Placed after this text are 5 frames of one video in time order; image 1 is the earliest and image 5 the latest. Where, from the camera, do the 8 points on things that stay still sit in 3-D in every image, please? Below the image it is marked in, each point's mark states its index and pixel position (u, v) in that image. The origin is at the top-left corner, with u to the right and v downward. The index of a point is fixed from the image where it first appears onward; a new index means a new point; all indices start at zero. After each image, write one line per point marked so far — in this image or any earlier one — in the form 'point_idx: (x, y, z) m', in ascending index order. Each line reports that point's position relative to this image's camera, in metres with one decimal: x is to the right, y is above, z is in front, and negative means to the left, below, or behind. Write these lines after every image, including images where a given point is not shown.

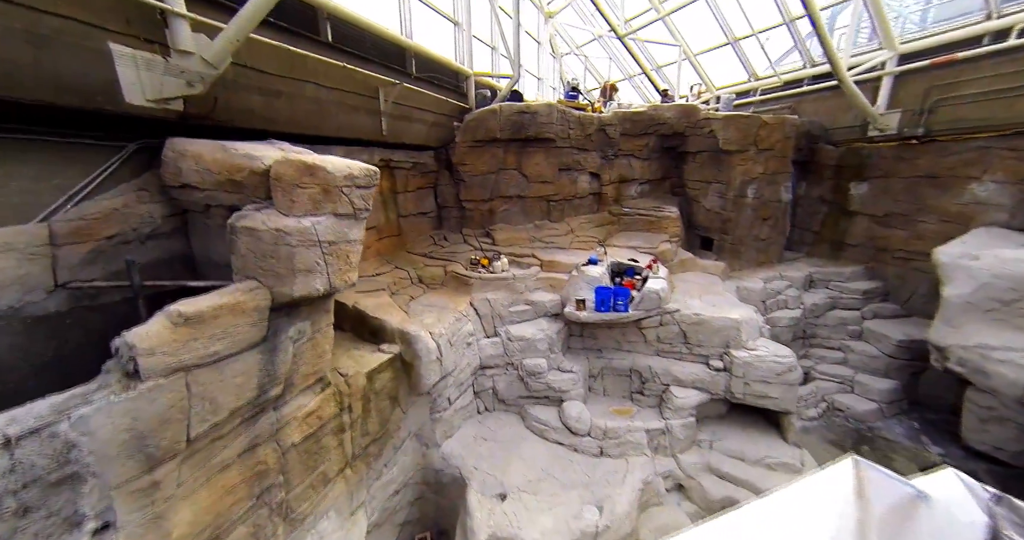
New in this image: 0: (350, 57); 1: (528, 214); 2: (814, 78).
0: (-2.0, +2.7, +4.7) m
1: (+0.3, +1.1, +7.1) m
2: (+6.5, +4.1, +7.8) m
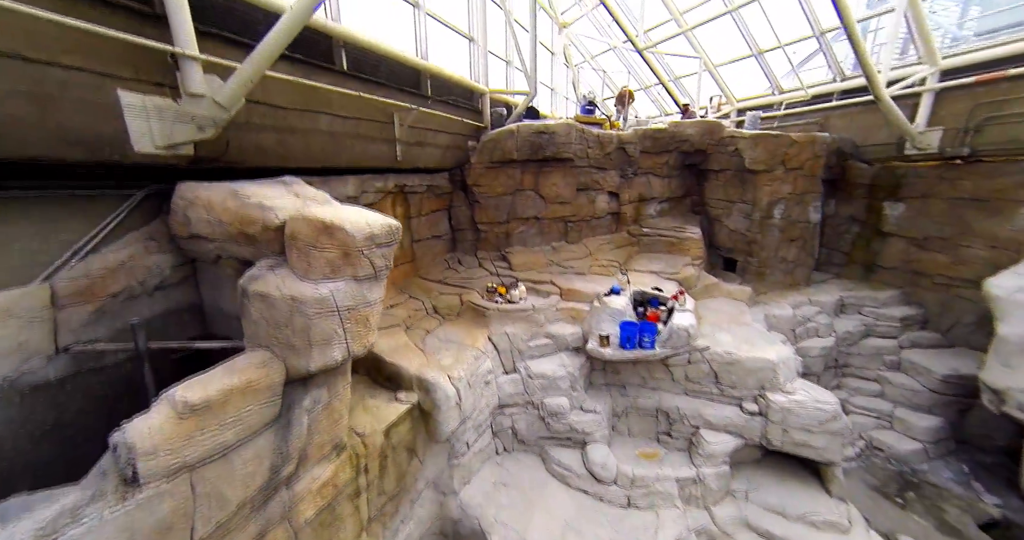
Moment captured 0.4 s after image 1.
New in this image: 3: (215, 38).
0: (-1.8, +2.3, +4.5) m
1: (+0.6, +0.7, +6.9) m
2: (+6.9, +3.6, +7.4) m
3: (-2.3, +1.8, +2.9) m
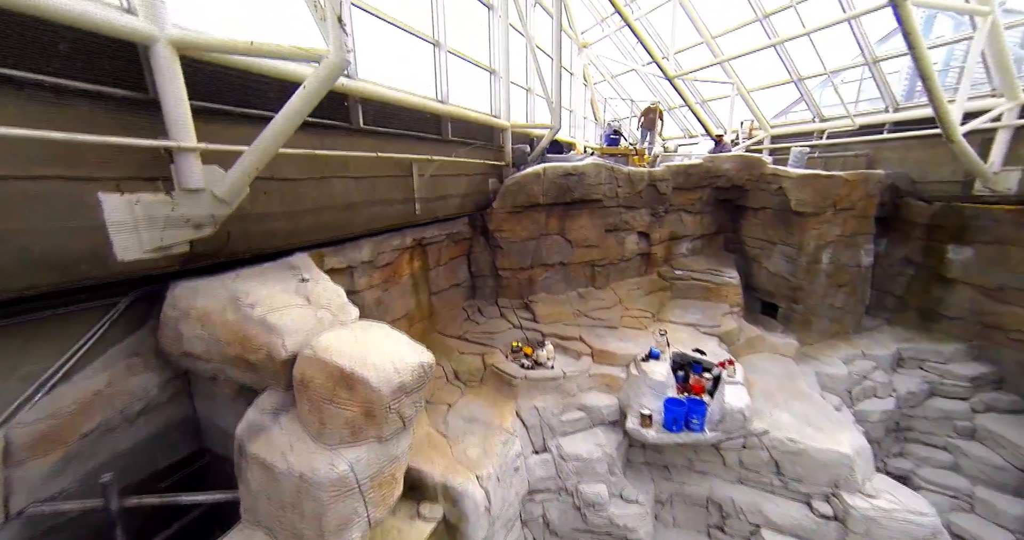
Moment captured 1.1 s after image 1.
0: (-1.4, +1.5, +4.1) m
1: (+1.0, -0.2, +6.4) m
2: (+7.3, +2.8, +6.8) m
3: (-1.9, +1.0, +2.5) m
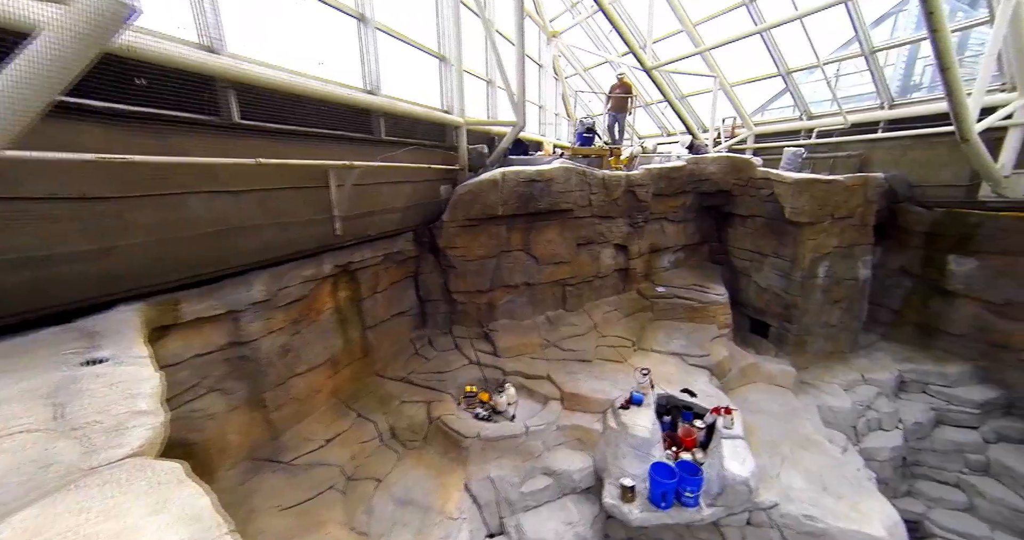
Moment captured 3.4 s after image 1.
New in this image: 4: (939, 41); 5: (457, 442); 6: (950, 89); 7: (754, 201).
0: (-1.9, +1.1, +3.1) m
1: (+0.4, -0.5, +5.5) m
2: (+6.6, +2.5, +6.3) m
3: (-2.4, +0.7, +1.4) m
4: (+4.5, +2.4, +3.8) m
5: (-0.6, -1.8, +3.8) m
6: (+5.1, +2.1, +4.2) m
7: (+3.9, +1.1, +5.9) m
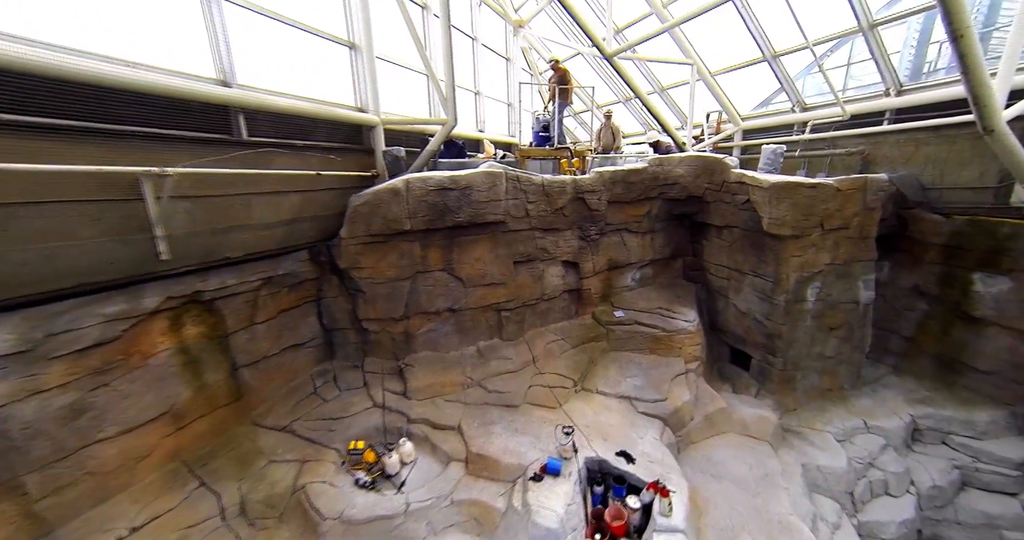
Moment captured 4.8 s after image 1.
0: (-3.0, +0.9, +2.3) m
1: (-0.6, -0.8, +4.7) m
2: (+5.6, +2.3, +5.2) m
3: (-3.5, +0.4, +0.7) m
4: (+3.4, +2.1, +2.8) m
5: (-1.6, -2.1, +3.0) m
6: (+4.0, +1.8, +3.2) m
7: (+2.9, +0.8, +4.9) m
